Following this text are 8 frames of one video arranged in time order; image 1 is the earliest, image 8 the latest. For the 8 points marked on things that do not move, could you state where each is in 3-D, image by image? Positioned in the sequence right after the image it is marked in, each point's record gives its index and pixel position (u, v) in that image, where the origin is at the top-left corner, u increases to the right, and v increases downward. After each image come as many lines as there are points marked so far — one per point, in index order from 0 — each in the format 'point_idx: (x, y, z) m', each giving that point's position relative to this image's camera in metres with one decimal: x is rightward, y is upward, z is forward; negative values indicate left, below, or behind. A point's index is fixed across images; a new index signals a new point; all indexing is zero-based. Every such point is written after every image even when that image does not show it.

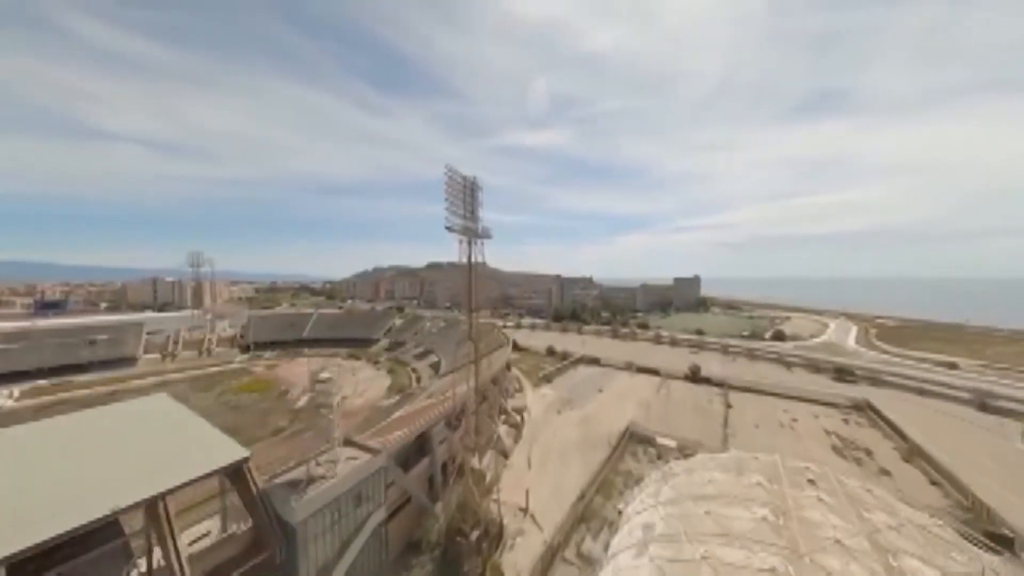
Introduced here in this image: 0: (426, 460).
0: (-5.0, -9.9, +17.8) m
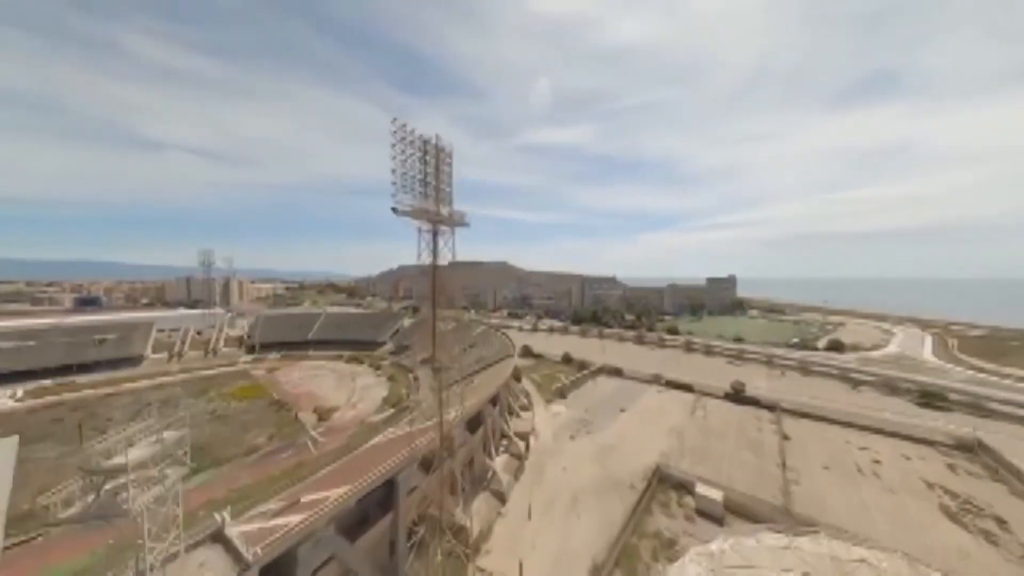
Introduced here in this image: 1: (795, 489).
0: (-5.5, -10.1, +13.8) m
1: (+17.8, -12.7, +19.7) m
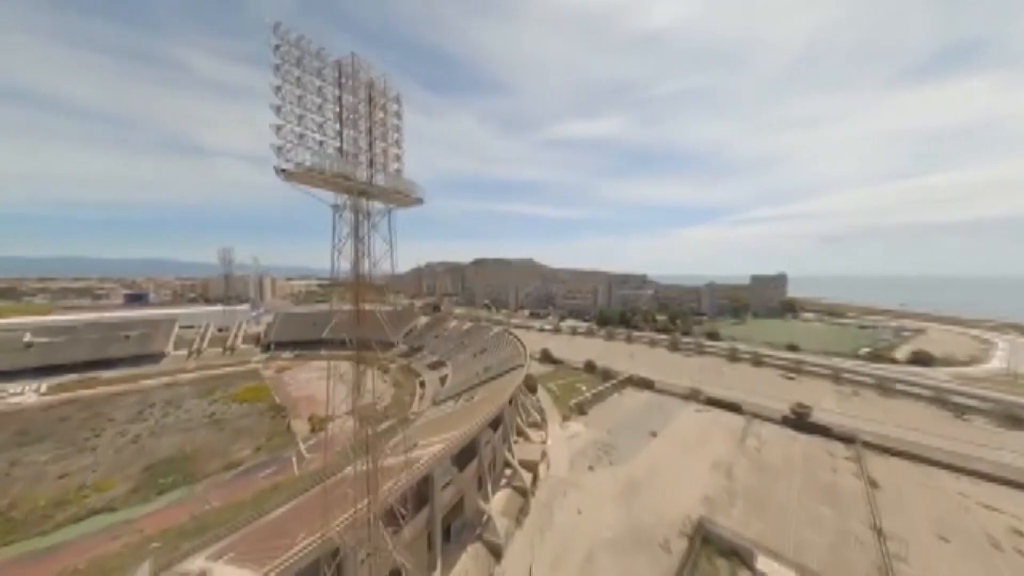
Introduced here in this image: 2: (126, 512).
0: (-6.0, -10.1, +10.4) m
1: (+17.6, -12.8, +14.3) m
2: (-22.2, -12.9, +17.9) m
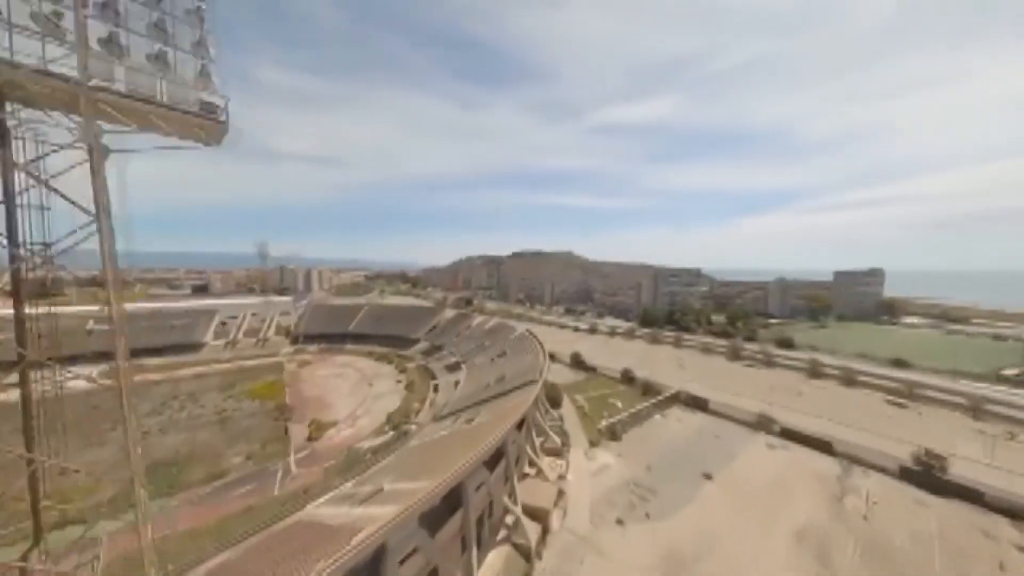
0: (-7.1, -10.2, +6.9) m
1: (+16.8, -13.1, +7.7) m
2: (-22.2, -12.6, +16.5) m
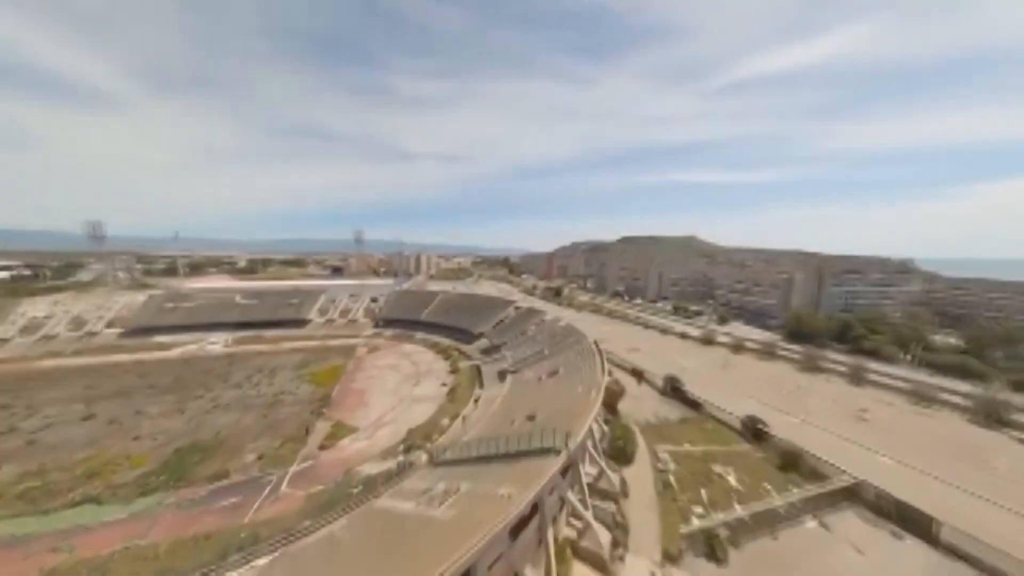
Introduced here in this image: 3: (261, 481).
0: (-11.0, -10.6, +2.5) m
1: (+11.8, -14.4, -4.5) m
2: (-22.0, -11.9, +16.7) m
3: (-15.1, -11.7, +18.8) m
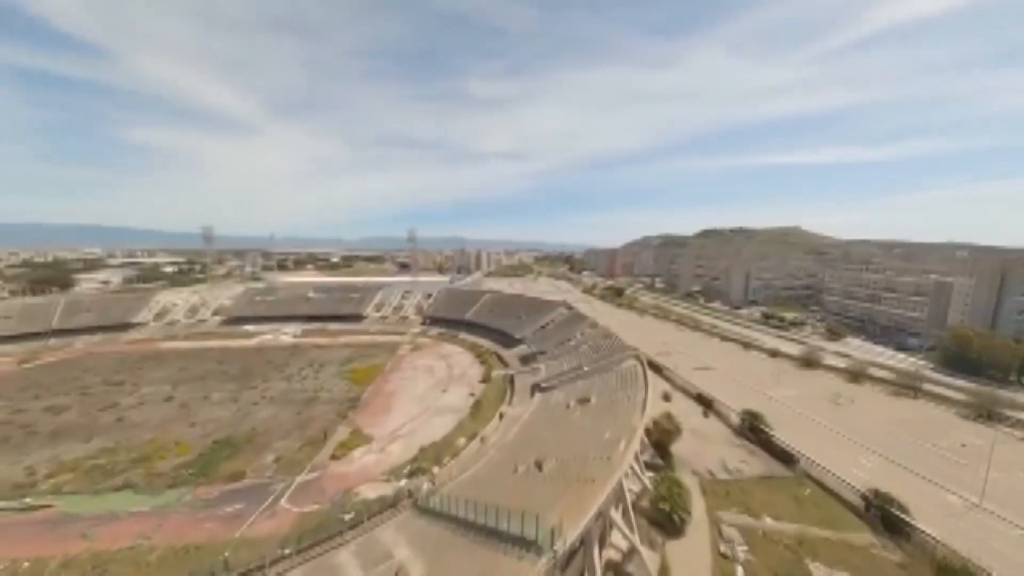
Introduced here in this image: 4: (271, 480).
0: (-13.8, -11.1, +1.6) m
1: (+6.9, -15.4, -10.0) m
2: (-21.7, -12.1, +17.8) m
3: (-14.4, -11.9, +18.4) m
4: (-14.7, -11.8, +19.2) m
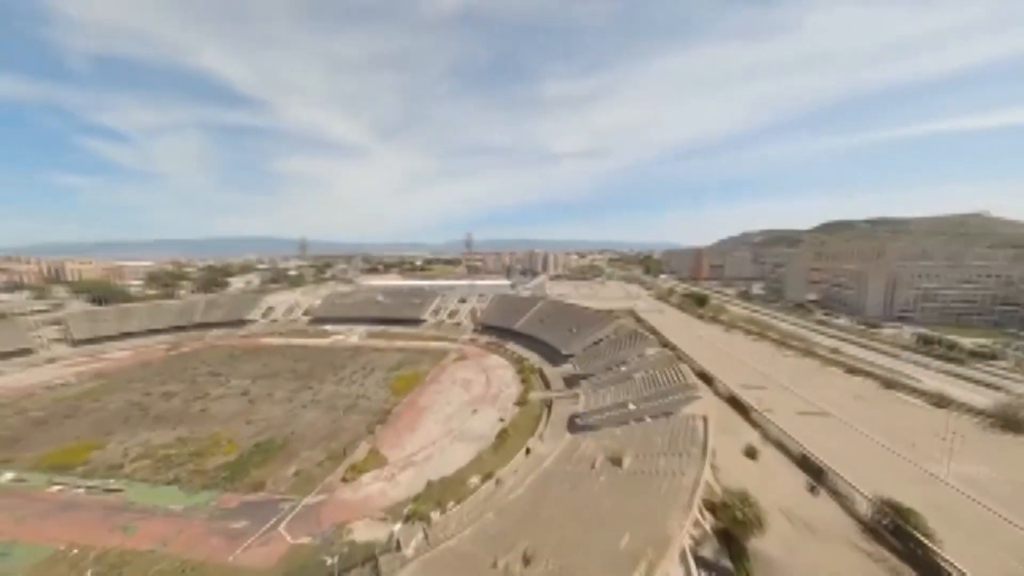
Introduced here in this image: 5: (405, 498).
0: (-17.2, -11.9, +1.7) m
1: (+0.2, -16.4, -14.4) m
2: (-21.0, -12.9, +19.3) m
3: (-13.8, -12.8, +18.2) m
4: (-13.9, -12.7, +19.1) m
5: (-6.3, -12.3, +18.6) m
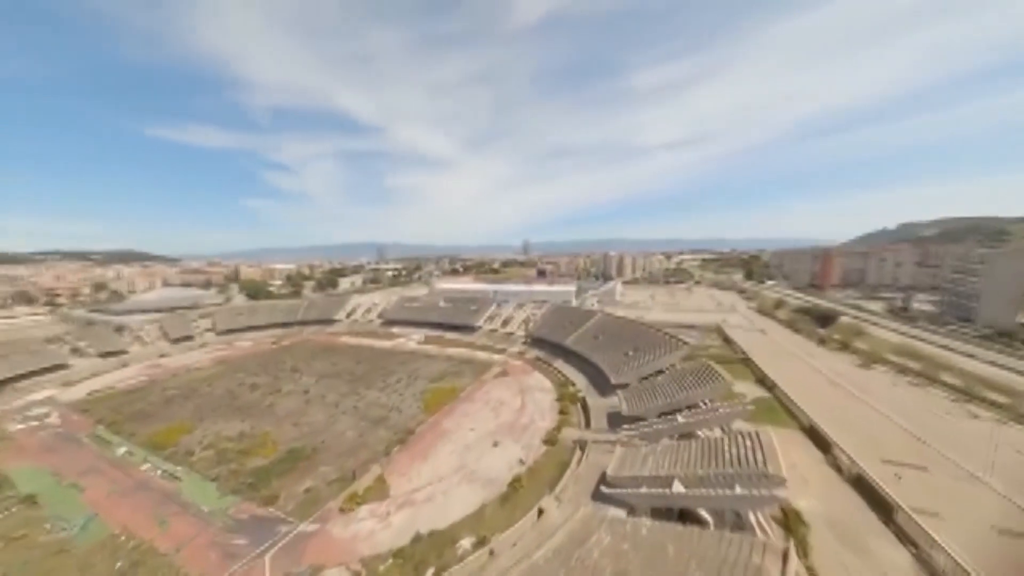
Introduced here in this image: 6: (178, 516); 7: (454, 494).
0: (-21.2, -12.9, +3.0) m
1: (-8.7, -17.6, -17.1) m
2: (-20.3, -13.9, +21.0) m
3: (-13.7, -13.9, +18.0) m
4: (-13.6, -13.8, +18.9) m
5: (-6.3, -13.5, +16.4) m
6: (-20.6, -14.1, +19.4) m
7: (-3.6, -12.9, +19.8) m
